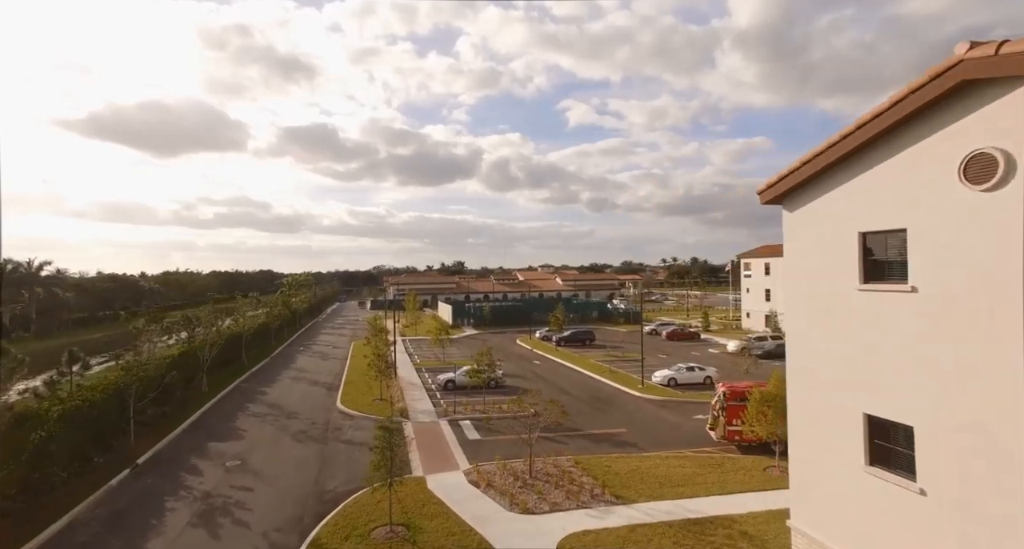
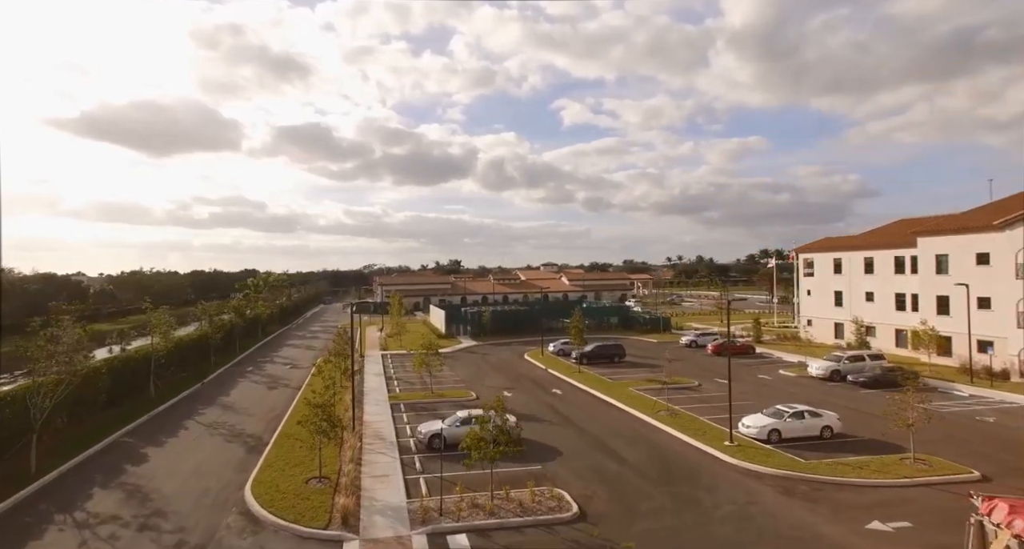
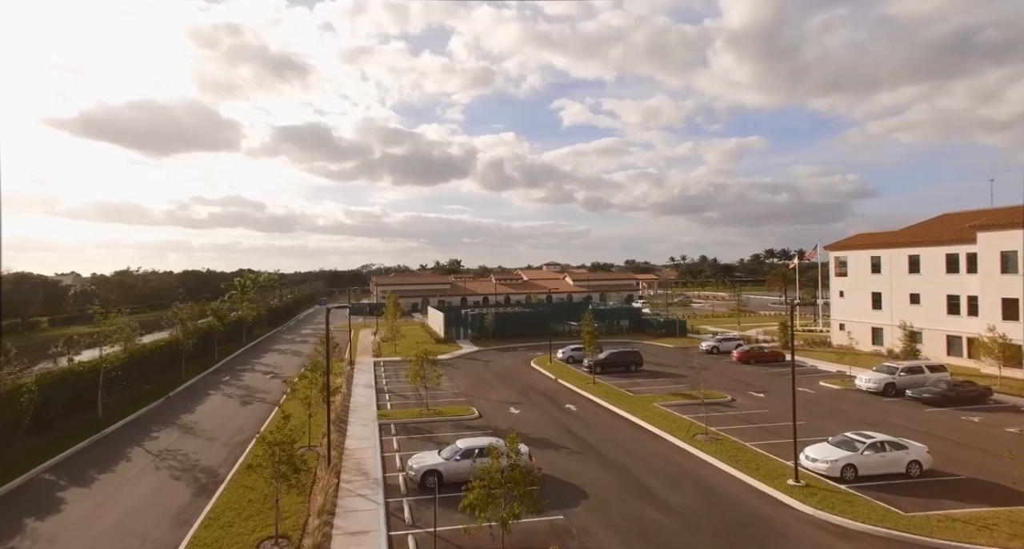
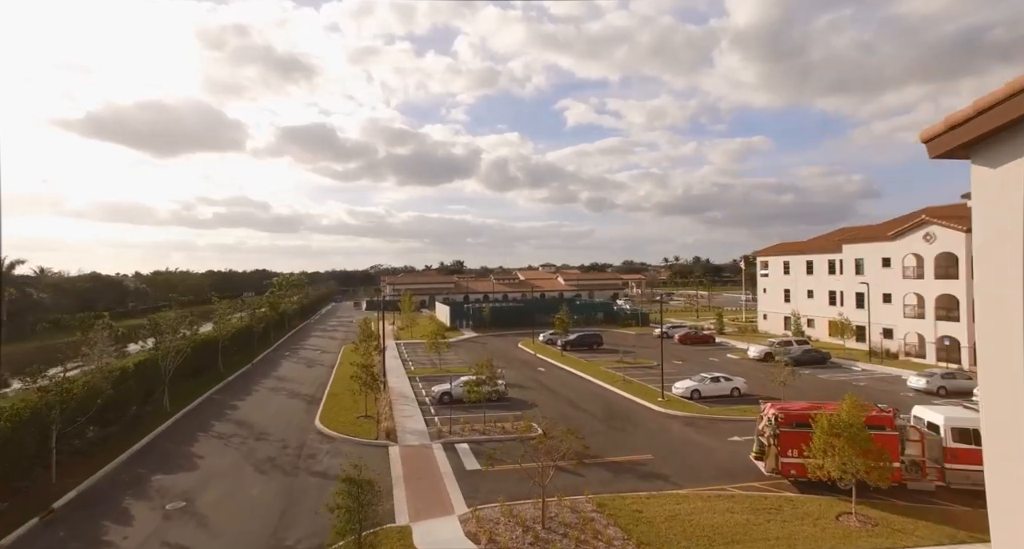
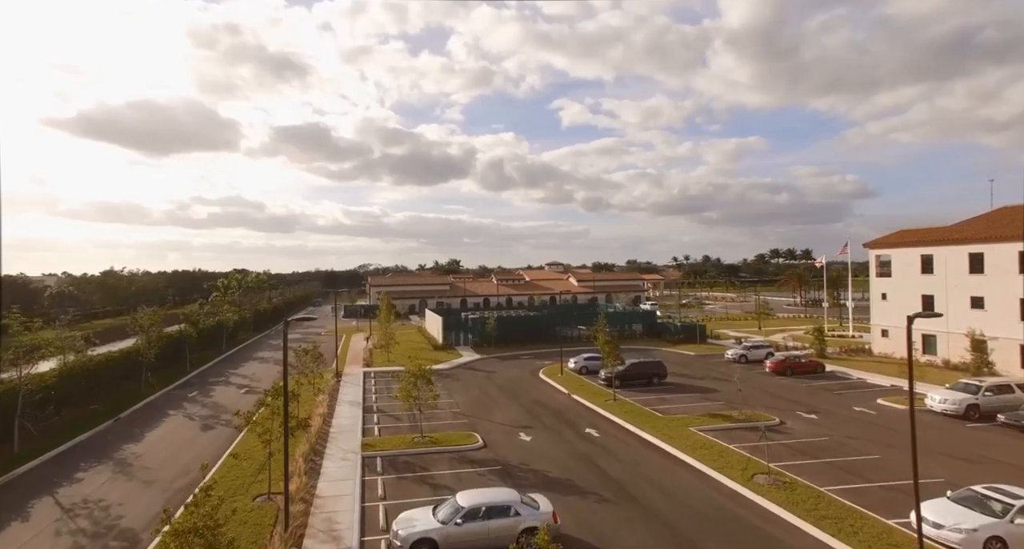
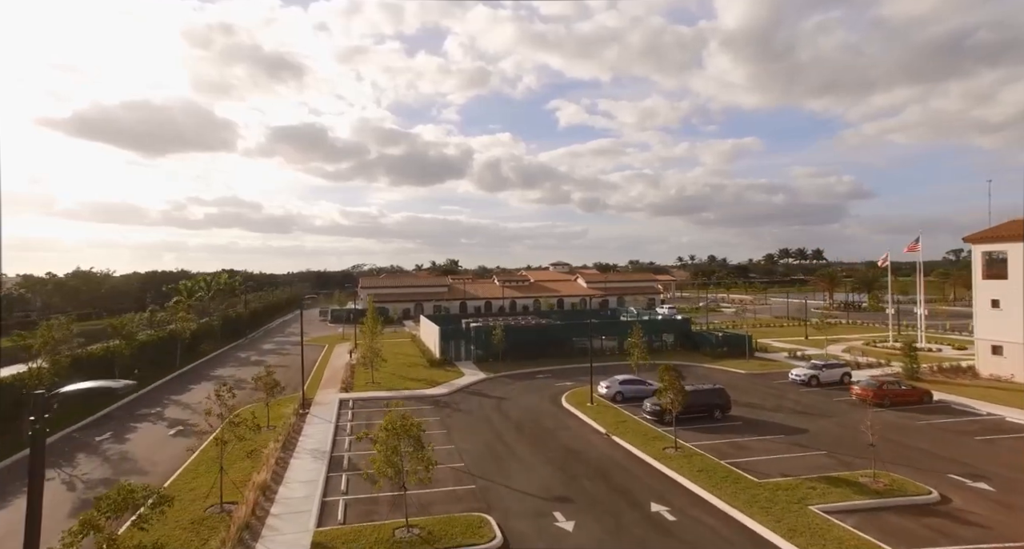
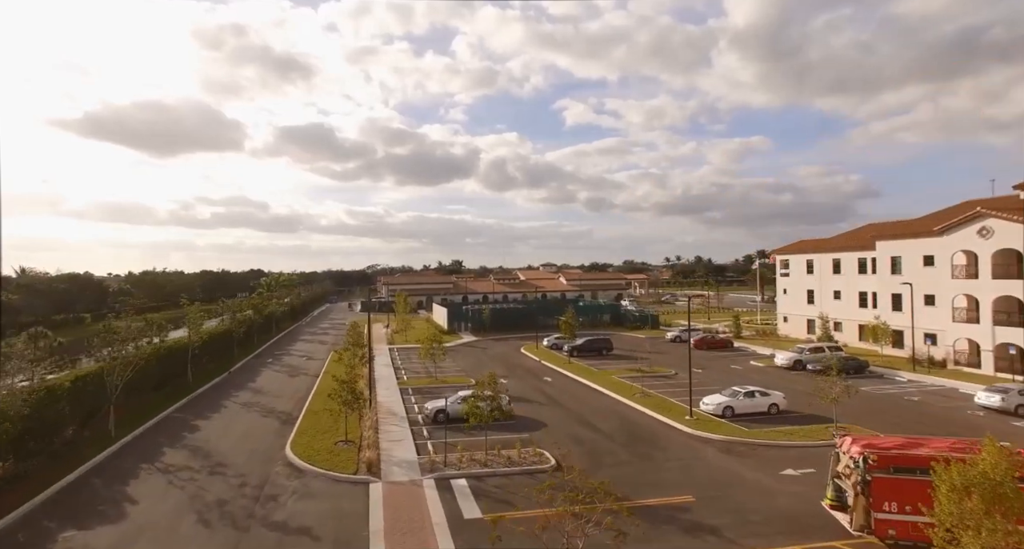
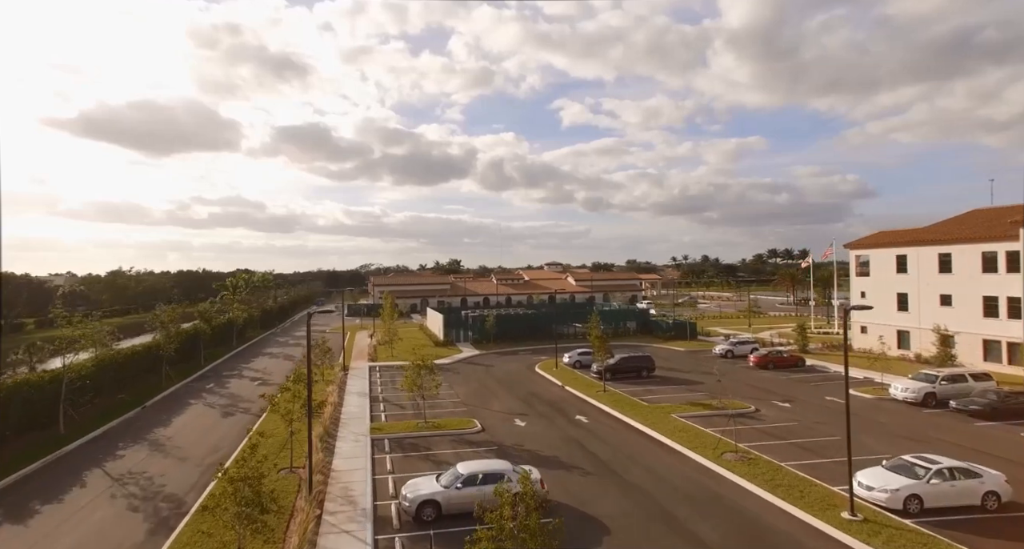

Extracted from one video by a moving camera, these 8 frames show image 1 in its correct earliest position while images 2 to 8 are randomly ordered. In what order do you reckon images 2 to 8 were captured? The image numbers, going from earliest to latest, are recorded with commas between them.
4, 7, 2, 3, 8, 5, 6
